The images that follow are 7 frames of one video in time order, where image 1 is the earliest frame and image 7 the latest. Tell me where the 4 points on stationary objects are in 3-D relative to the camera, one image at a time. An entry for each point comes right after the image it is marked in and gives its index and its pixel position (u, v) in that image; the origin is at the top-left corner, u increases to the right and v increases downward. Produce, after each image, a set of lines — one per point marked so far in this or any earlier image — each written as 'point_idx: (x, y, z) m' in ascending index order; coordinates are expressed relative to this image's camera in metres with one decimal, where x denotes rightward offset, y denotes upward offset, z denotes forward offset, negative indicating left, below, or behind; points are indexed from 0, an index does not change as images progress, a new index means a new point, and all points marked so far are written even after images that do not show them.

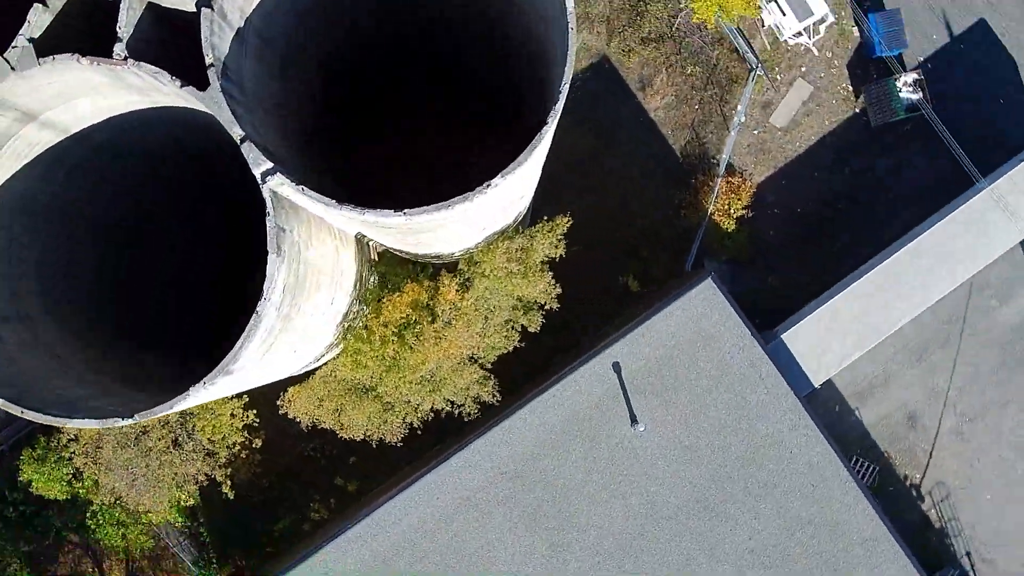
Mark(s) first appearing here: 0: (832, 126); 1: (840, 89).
0: (+3.8, +1.9, +16.8) m
1: (+3.9, +2.4, +16.8) m
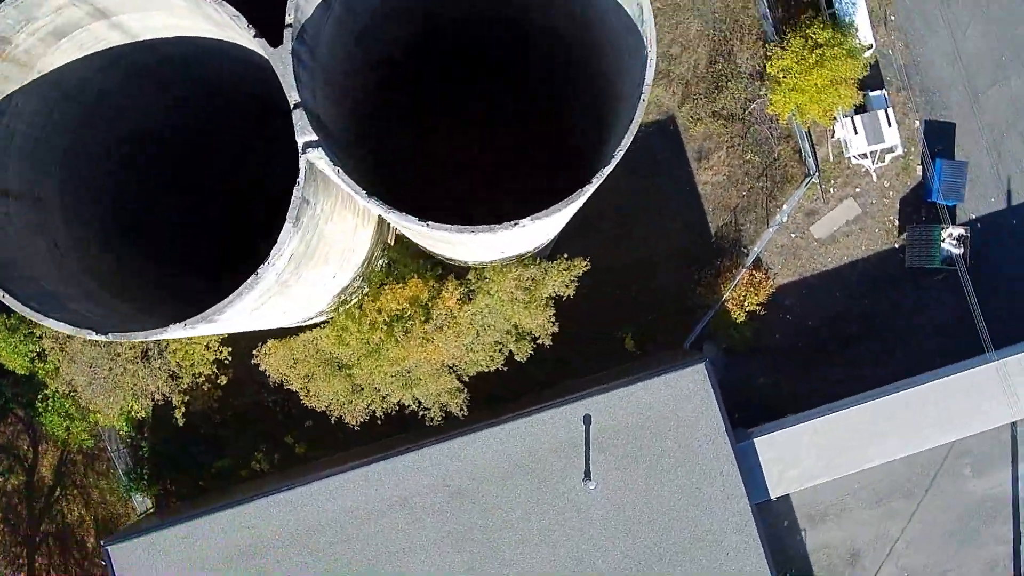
0: (+4.2, +0.4, +16.8) m
1: (+4.5, +0.8, +16.8) m
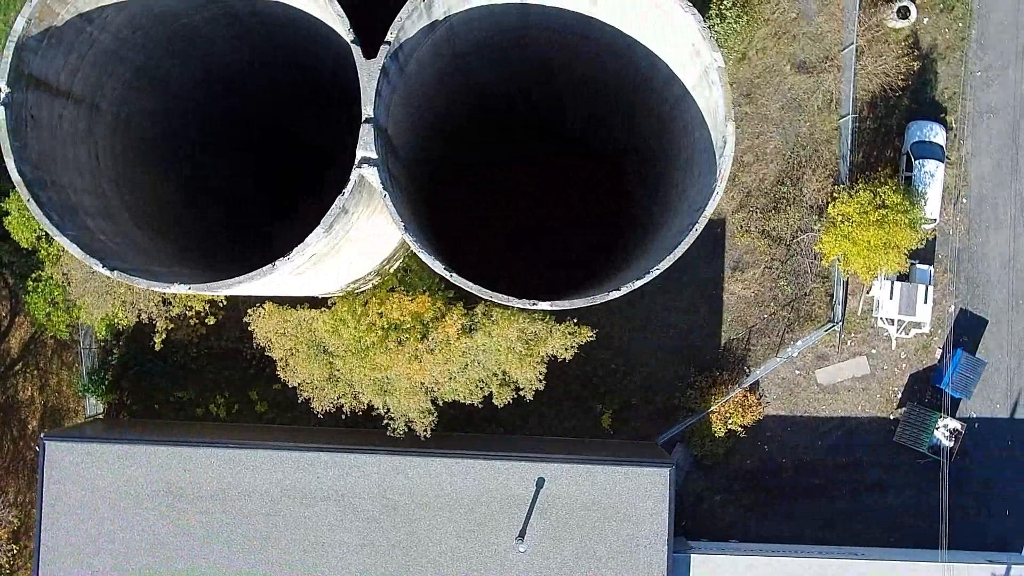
0: (+4.2, -1.5, +16.7) m
1: (+4.5, -1.2, +16.7) m
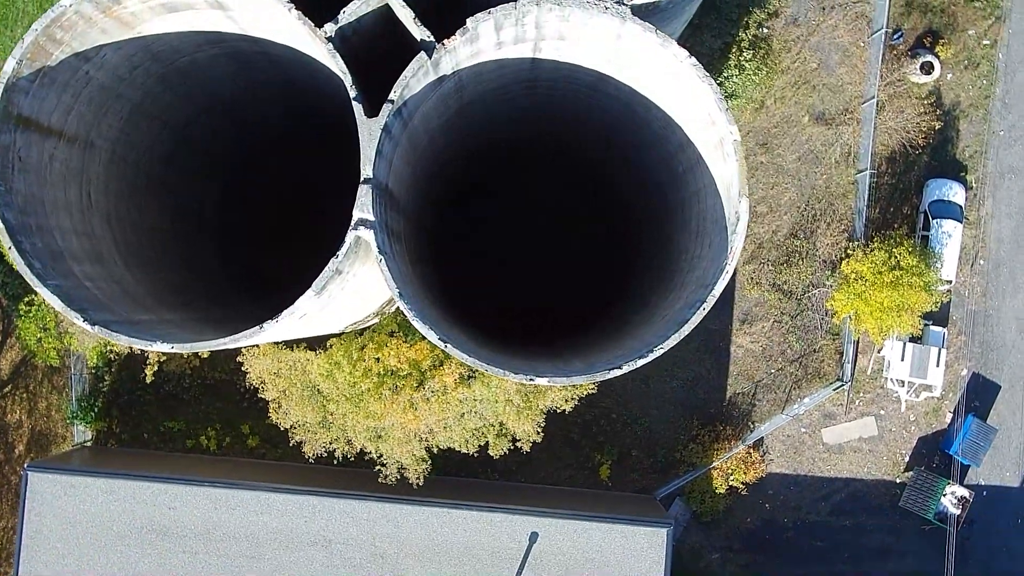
0: (+4.1, -2.2, +16.3) m
1: (+4.5, -1.9, +16.3) m
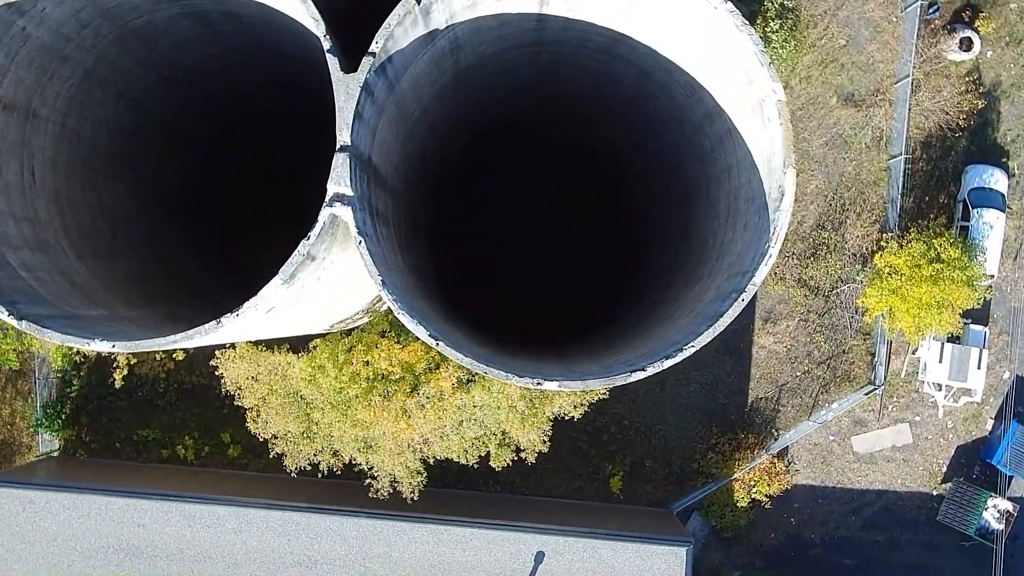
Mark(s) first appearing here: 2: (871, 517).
0: (+4.2, -2.1, +15.0) m
1: (+4.5, -1.9, +15.0) m
2: (+3.9, -2.5, +15.0) m
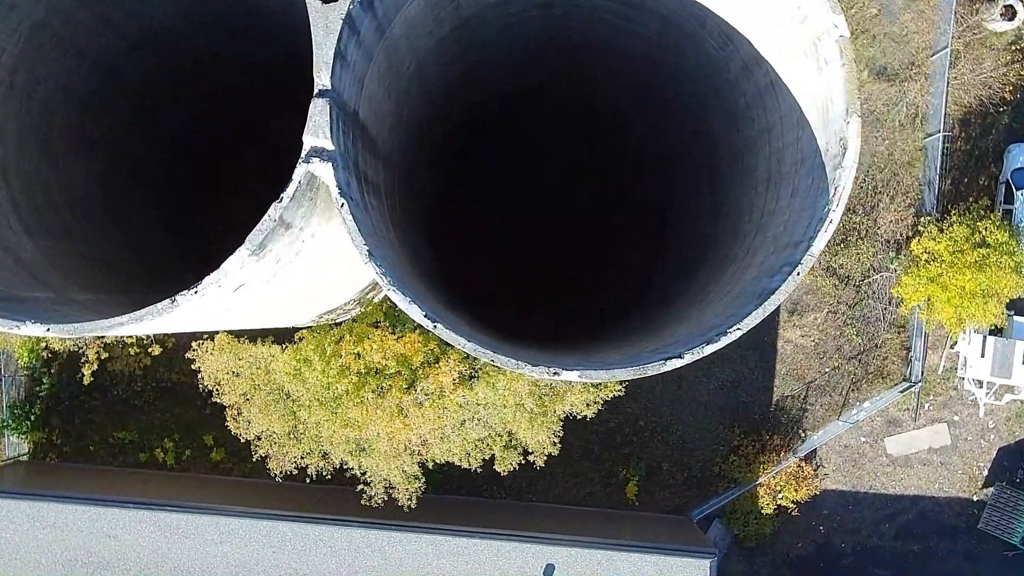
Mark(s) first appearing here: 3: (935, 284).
0: (+4.2, -2.0, +13.9) m
1: (+4.6, -1.8, +13.9) m
2: (+3.9, -2.4, +13.9) m
3: (+3.8, 0.0, +12.7) m
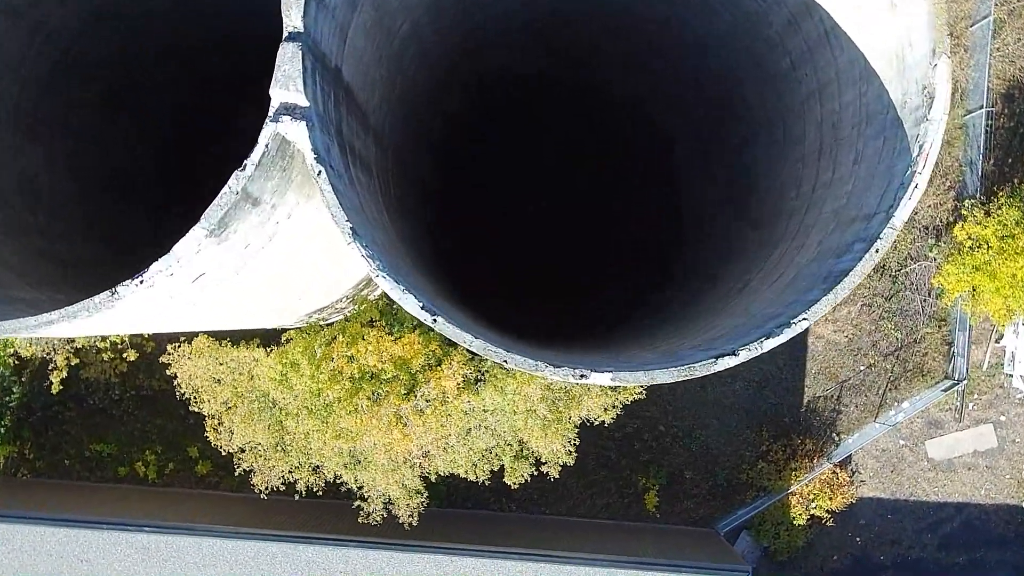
0: (+4.3, -1.9, +12.8) m
1: (+4.7, -1.7, +12.8) m
2: (+4.0, -2.3, +12.8) m
3: (+3.9, +0.1, +11.6) m
